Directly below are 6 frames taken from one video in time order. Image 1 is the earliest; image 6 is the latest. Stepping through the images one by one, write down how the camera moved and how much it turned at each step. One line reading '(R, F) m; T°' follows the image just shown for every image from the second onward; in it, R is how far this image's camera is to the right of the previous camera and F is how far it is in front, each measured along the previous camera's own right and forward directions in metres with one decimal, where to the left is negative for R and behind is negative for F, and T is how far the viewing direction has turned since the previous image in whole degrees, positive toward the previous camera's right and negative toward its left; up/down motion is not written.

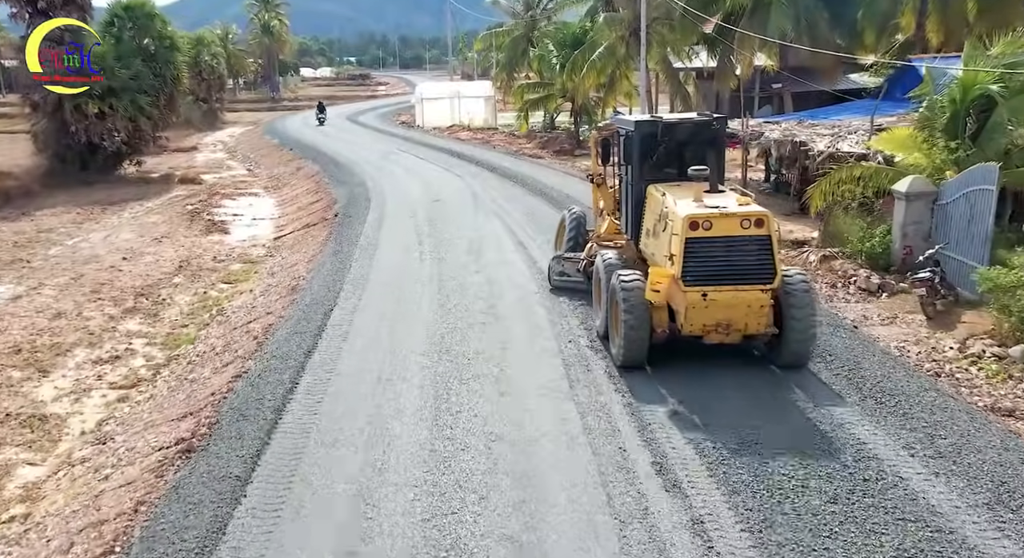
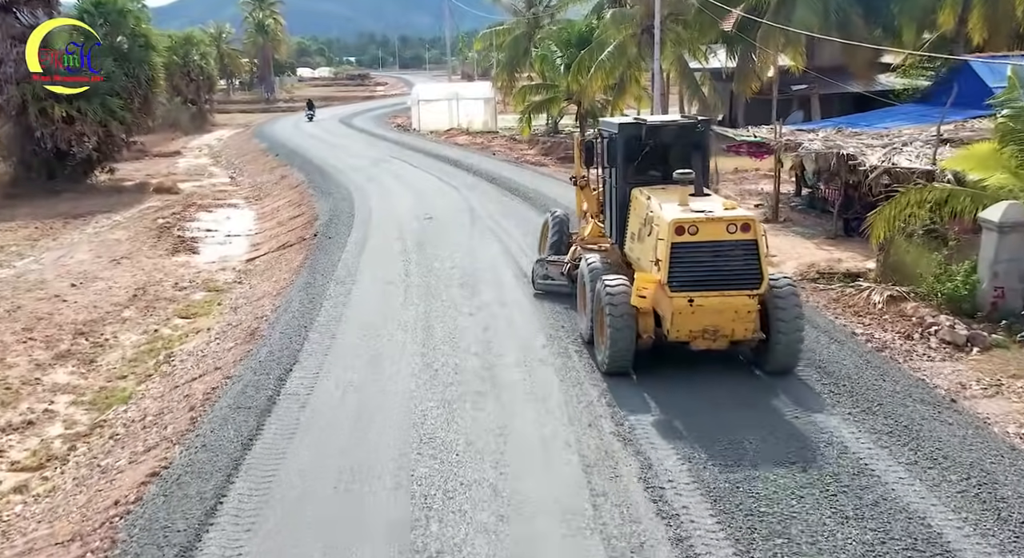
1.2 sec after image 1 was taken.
(0.0, +2.9) m; 0°
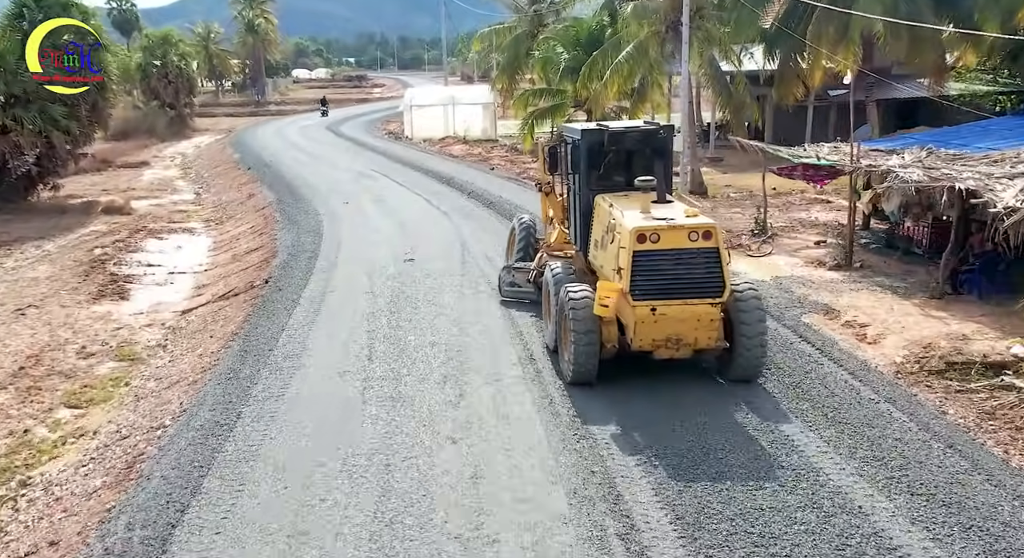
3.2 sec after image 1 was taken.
(0.0, +4.8) m; 0°
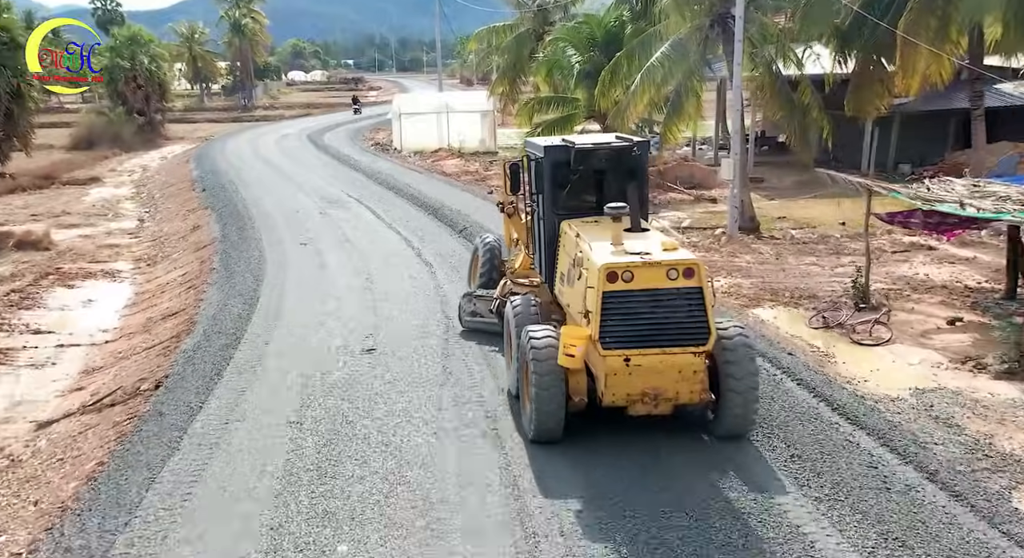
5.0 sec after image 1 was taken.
(0.0, +5.9) m; 0°
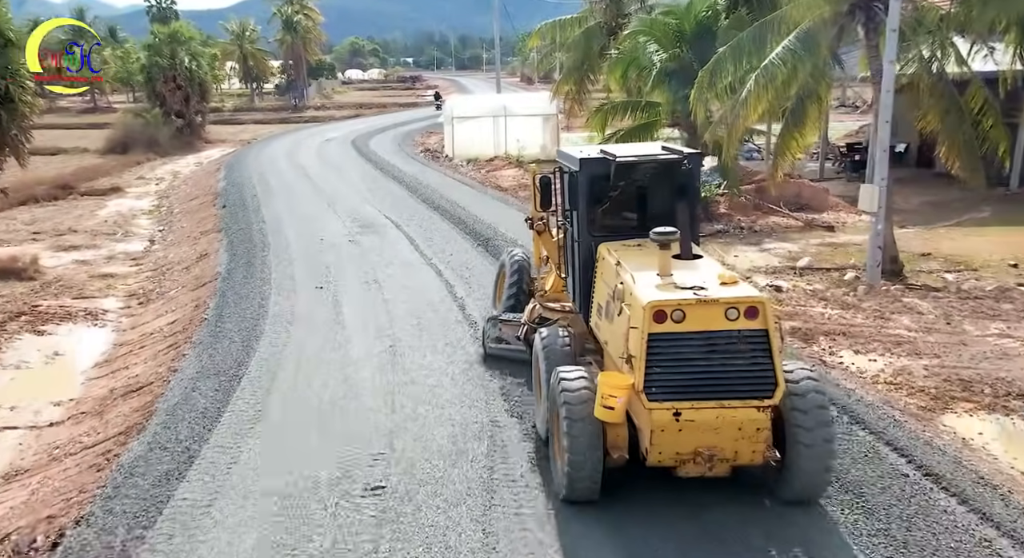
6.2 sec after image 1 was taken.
(-0.2, +4.6) m; -3°
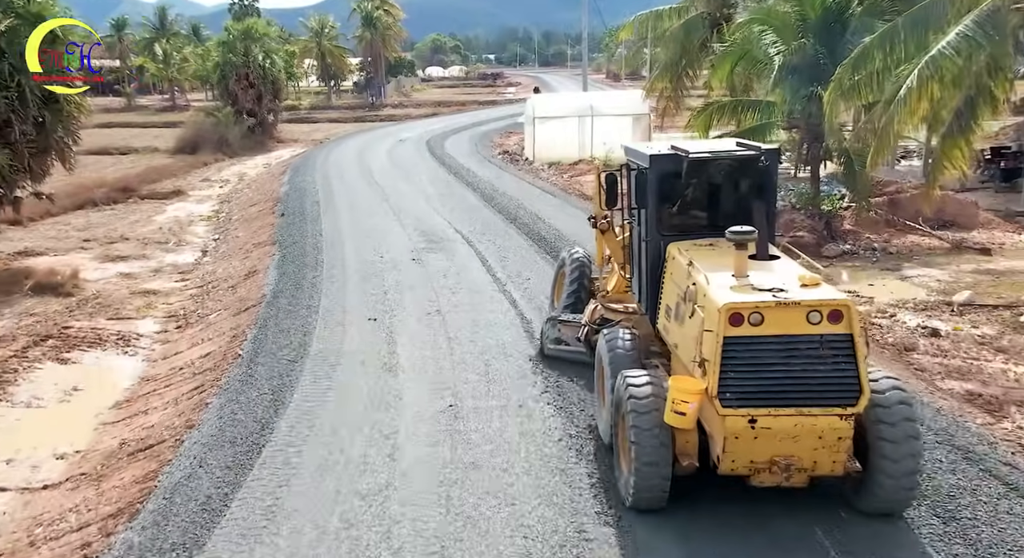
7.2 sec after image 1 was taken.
(-0.2, +2.8) m; -4°
